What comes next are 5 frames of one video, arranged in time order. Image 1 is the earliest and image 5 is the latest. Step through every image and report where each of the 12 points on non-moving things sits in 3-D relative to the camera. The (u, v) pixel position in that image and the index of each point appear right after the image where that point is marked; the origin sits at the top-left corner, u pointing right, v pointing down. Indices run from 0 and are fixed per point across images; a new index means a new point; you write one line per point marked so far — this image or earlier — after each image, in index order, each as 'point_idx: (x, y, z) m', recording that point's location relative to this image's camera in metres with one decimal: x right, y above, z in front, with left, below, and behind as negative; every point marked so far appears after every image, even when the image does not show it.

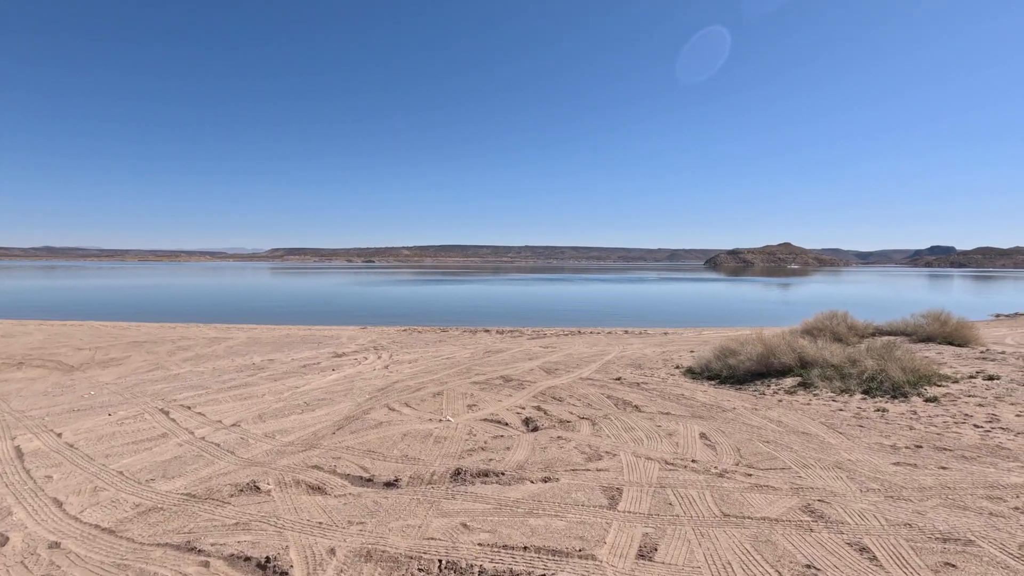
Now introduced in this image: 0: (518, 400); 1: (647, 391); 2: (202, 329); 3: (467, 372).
0: (+0.1, -1.8, +7.2) m
1: (+2.3, -1.8, +7.7) m
2: (-13.2, -1.8, +19.6) m
3: (-1.0, -1.9, +10.2) m
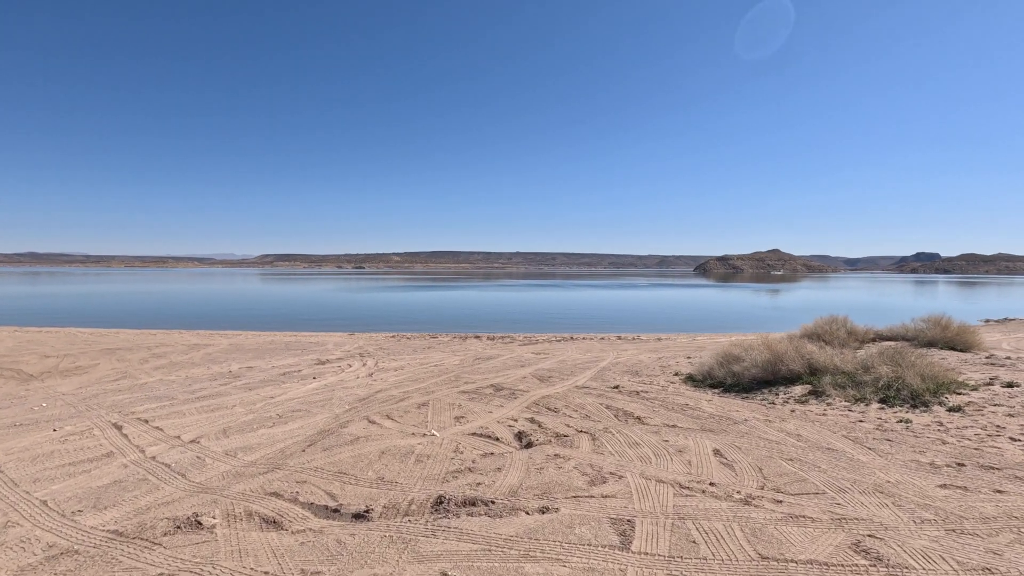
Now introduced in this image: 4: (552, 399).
0: (0.0, -1.8, +6.6) m
1: (+2.2, -1.8, +7.2) m
2: (-13.6, -1.9, +18.8) m
3: (-1.2, -1.9, +9.6) m
4: (+0.7, -1.8, +7.4) m
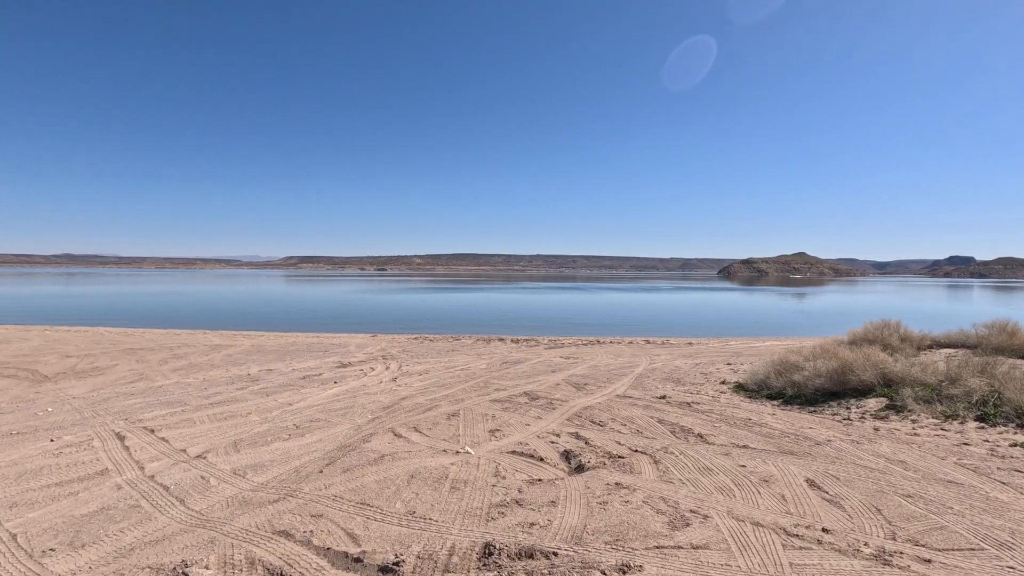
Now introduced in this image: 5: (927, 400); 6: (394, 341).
0: (+0.5, -1.8, +5.9) m
1: (+2.7, -1.8, +6.4) m
2: (-12.6, -1.9, +18.7) m
3: (-0.6, -1.9, +9.0) m
4: (+1.2, -1.8, +6.7) m
5: (+5.8, -1.6, +6.4) m
6: (-4.2, -1.9, +16.0) m
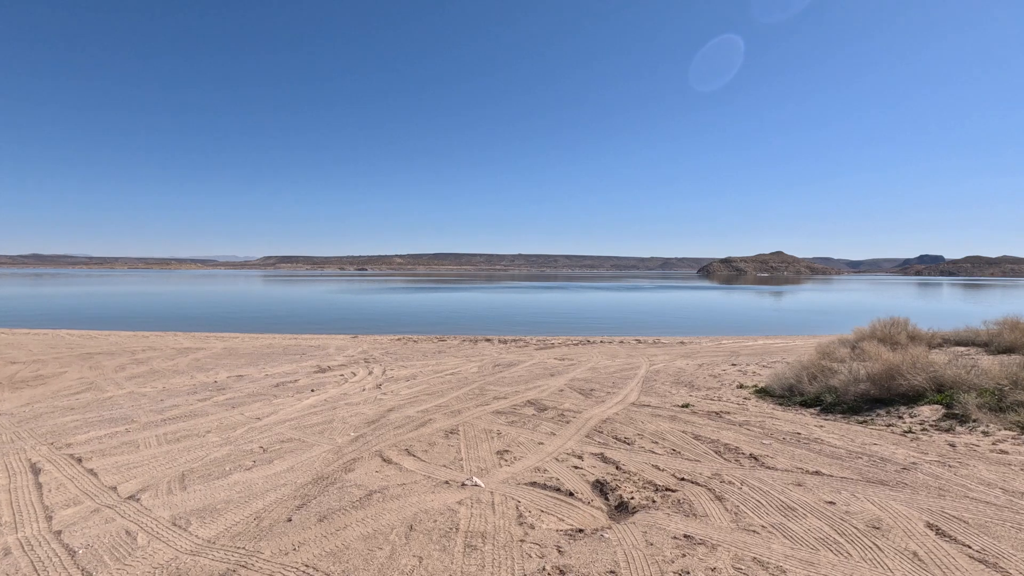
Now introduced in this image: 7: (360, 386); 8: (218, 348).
0: (+0.6, -1.7, +5.0) m
1: (+2.8, -1.7, +5.6) m
2: (-12.9, -1.9, +17.3) m
3: (-0.5, -1.9, +8.0) m
4: (+1.3, -1.7, +5.8) m
5: (+5.9, -1.5, +5.7) m
6: (-4.4, -1.8, +14.9) m
7: (-2.9, -1.9, +8.8) m
8: (-9.2, -1.9, +14.3) m
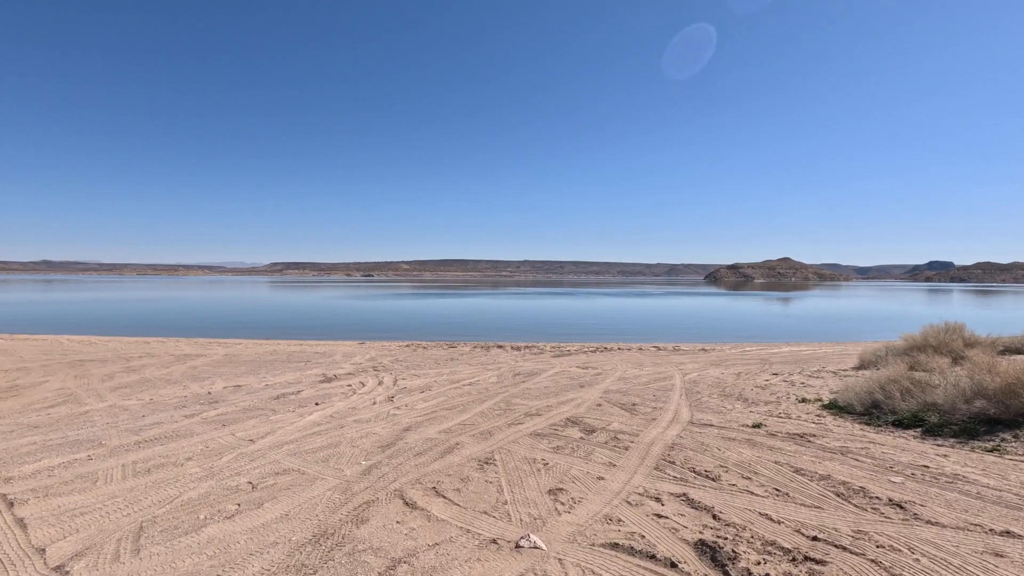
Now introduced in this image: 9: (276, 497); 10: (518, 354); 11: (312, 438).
0: (+1.1, -1.7, +3.9) m
1: (+3.3, -1.7, +4.5) m
2: (-12.3, -2.0, +16.4) m
3: (0.0, -1.9, +7.0) m
4: (+1.8, -1.7, +4.7) m
5: (+6.4, -1.4, +4.5) m
6: (-3.8, -1.9, +13.9) m
7: (-2.4, -1.9, +7.8) m
8: (-8.6, -2.0, +13.3) m
9: (-1.9, -1.7, +3.6) m
10: (+0.4, -2.1, +14.3) m
11: (-2.3, -1.7, +5.3) m
